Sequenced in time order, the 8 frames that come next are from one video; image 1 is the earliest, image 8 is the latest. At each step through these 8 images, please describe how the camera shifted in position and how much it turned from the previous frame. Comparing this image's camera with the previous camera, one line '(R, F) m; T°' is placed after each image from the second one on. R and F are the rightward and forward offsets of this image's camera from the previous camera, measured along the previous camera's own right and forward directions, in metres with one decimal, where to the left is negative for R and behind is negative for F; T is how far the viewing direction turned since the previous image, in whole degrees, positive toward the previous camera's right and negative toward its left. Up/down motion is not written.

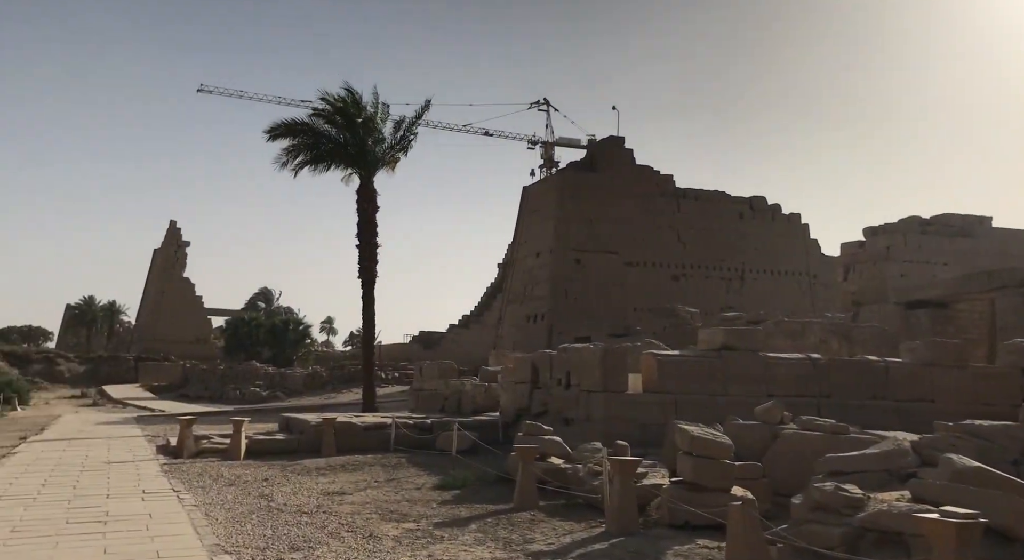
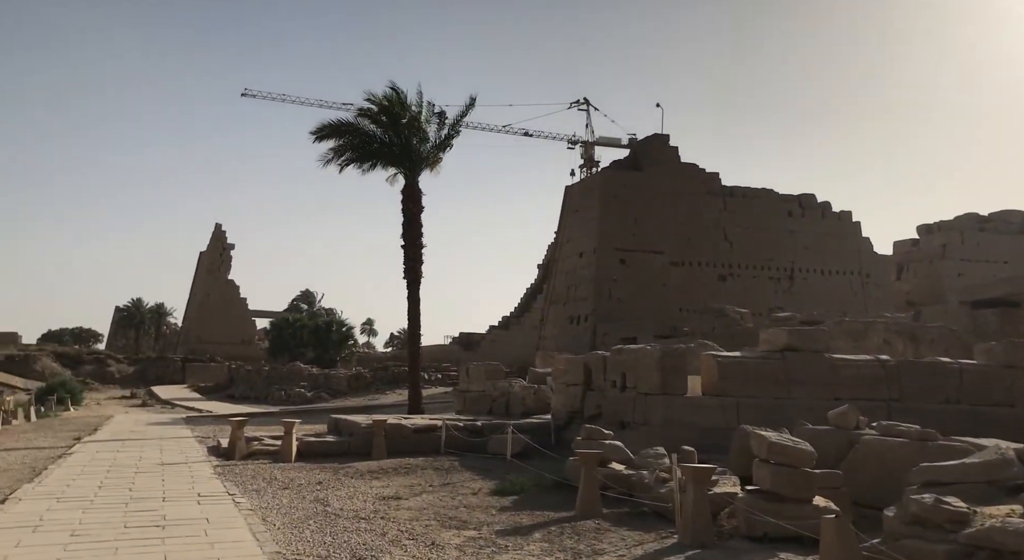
(-0.2, +0.2) m; -3°
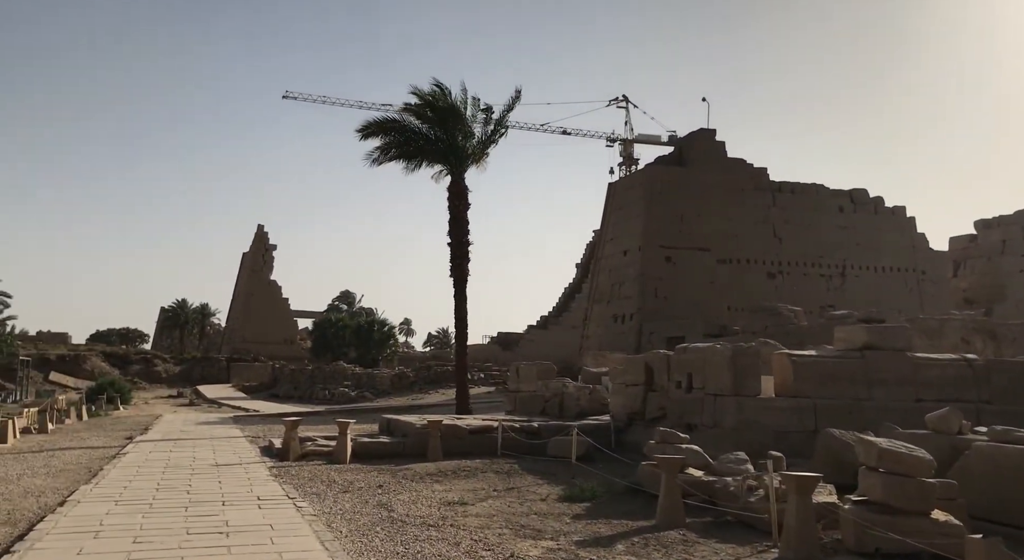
(-0.3, +0.3) m; -3°
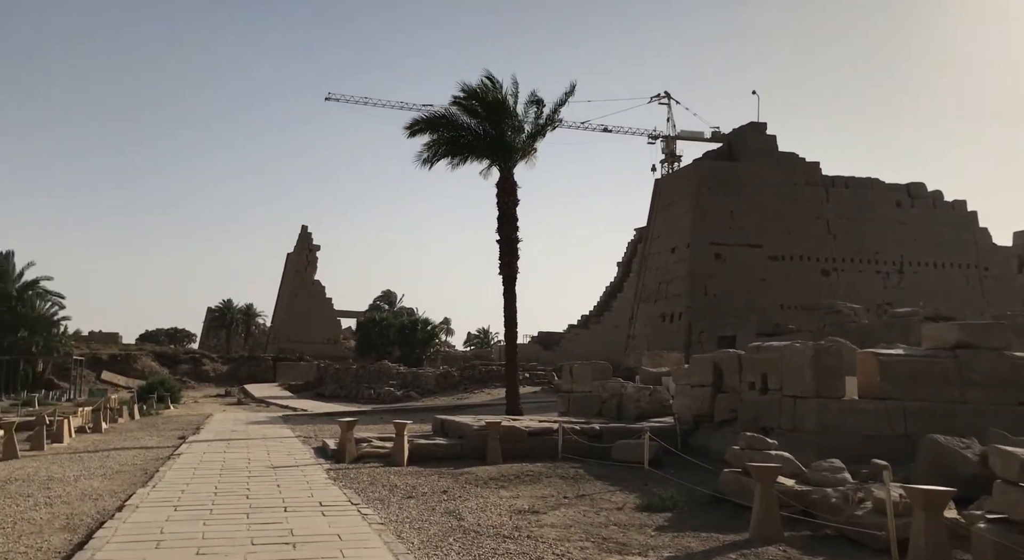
(-0.2, +0.4) m; -3°
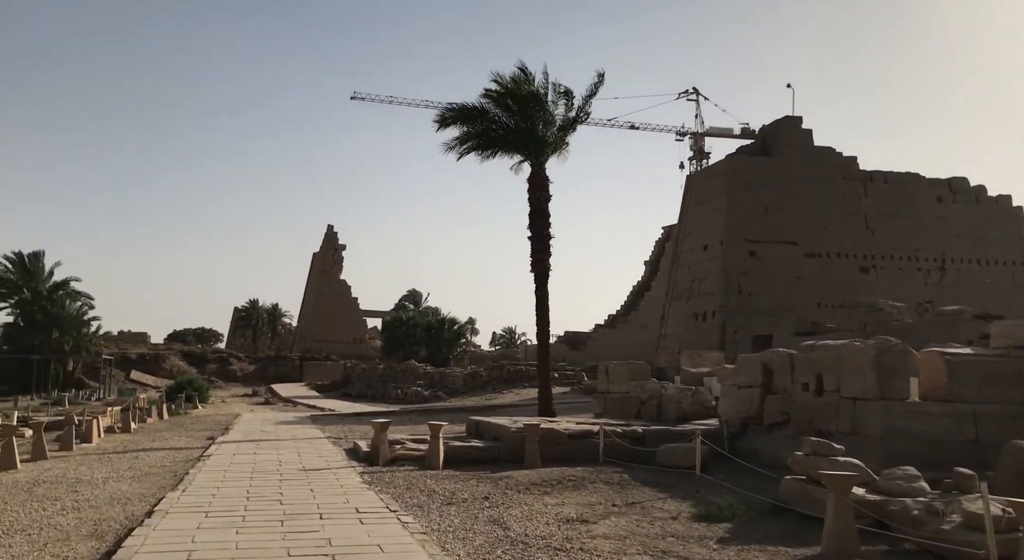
(-0.2, +0.3) m; -2°
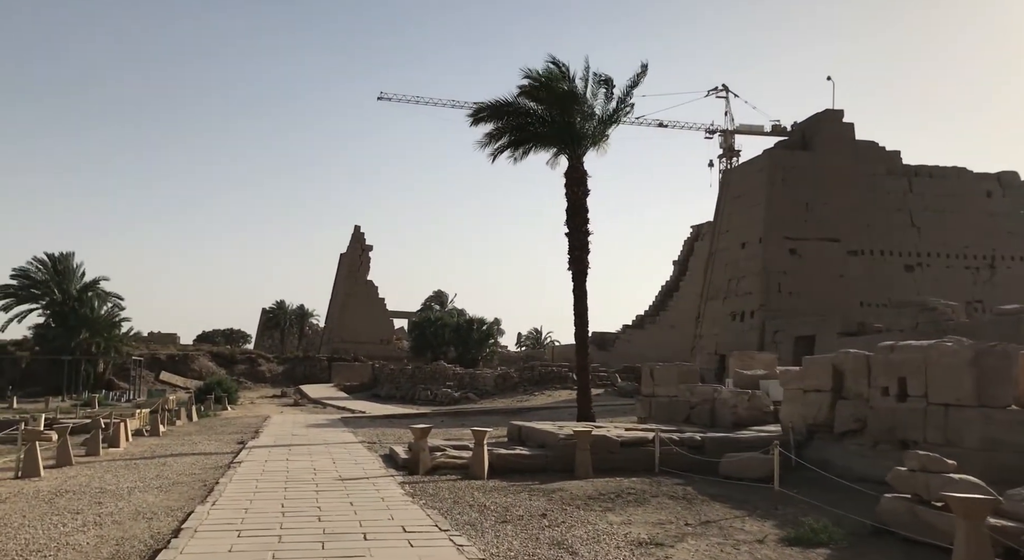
(-0.2, +0.6) m; -2°
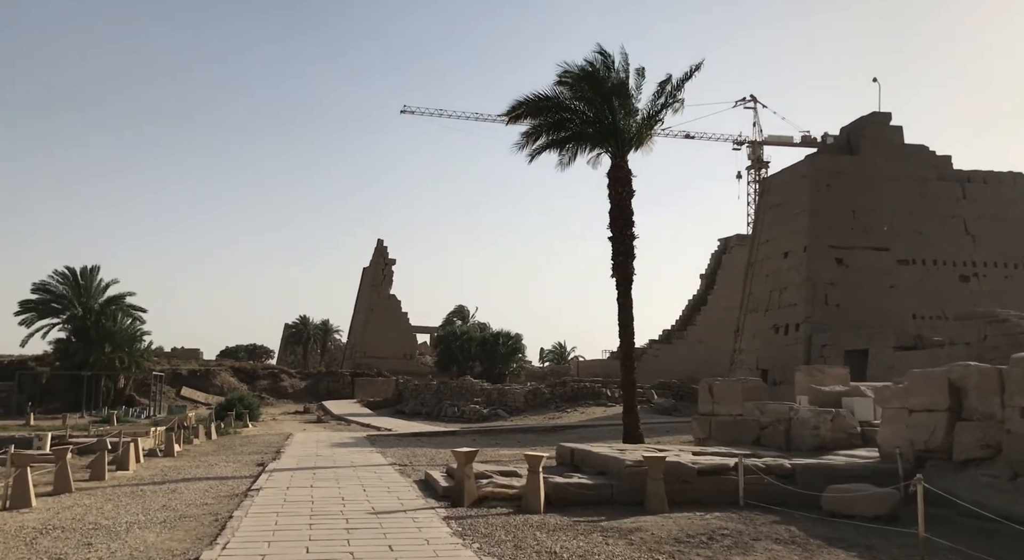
(-0.3, +1.1) m; -1°
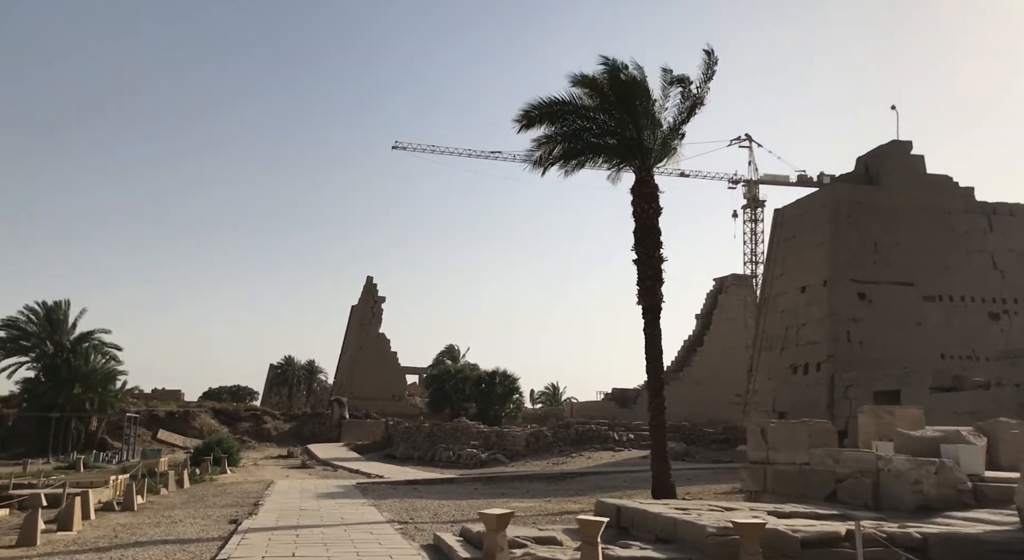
(-0.4, +1.7) m; +1°
